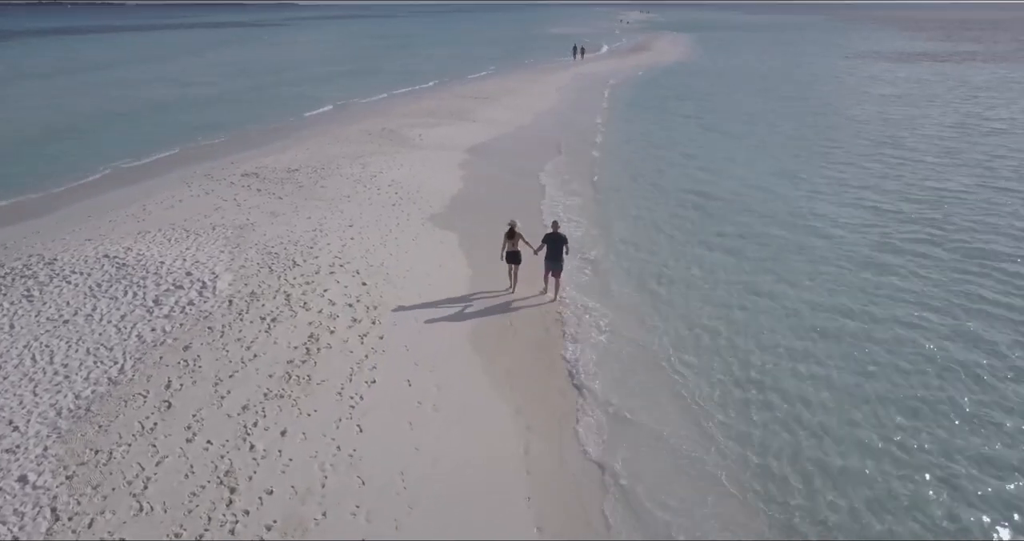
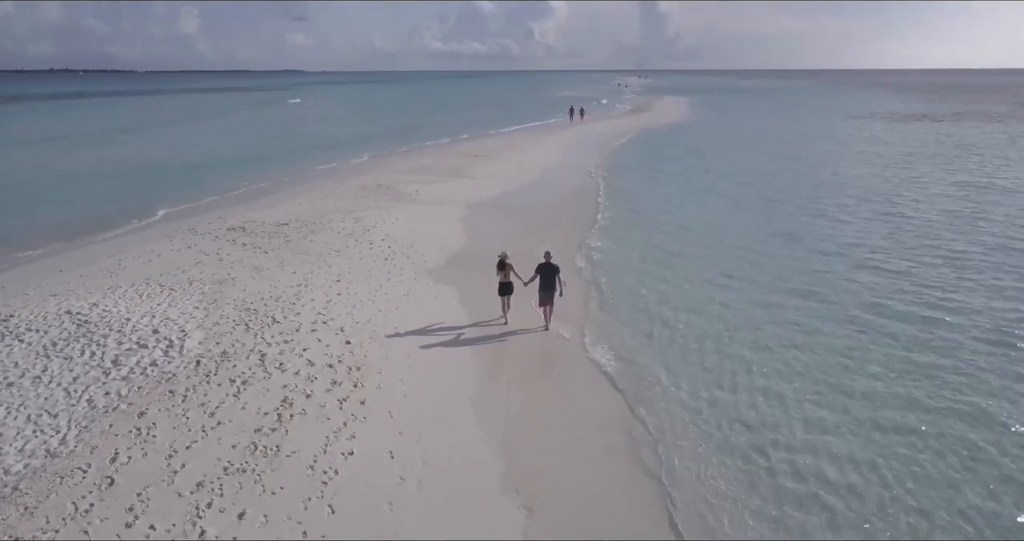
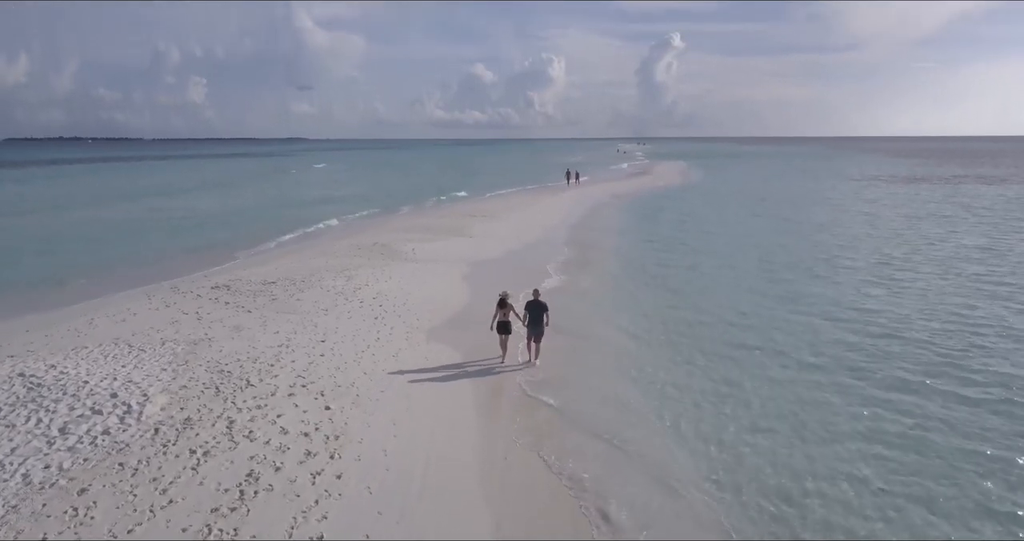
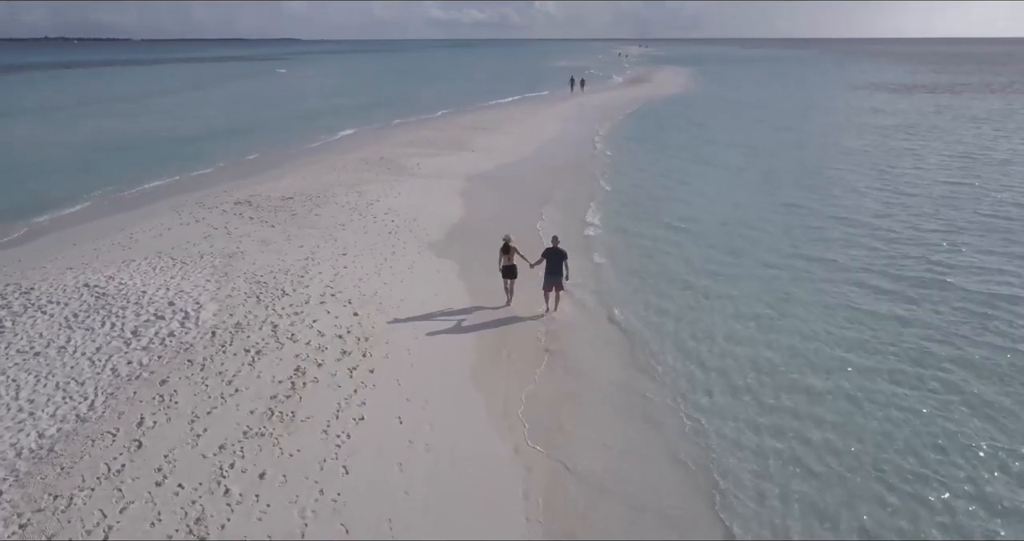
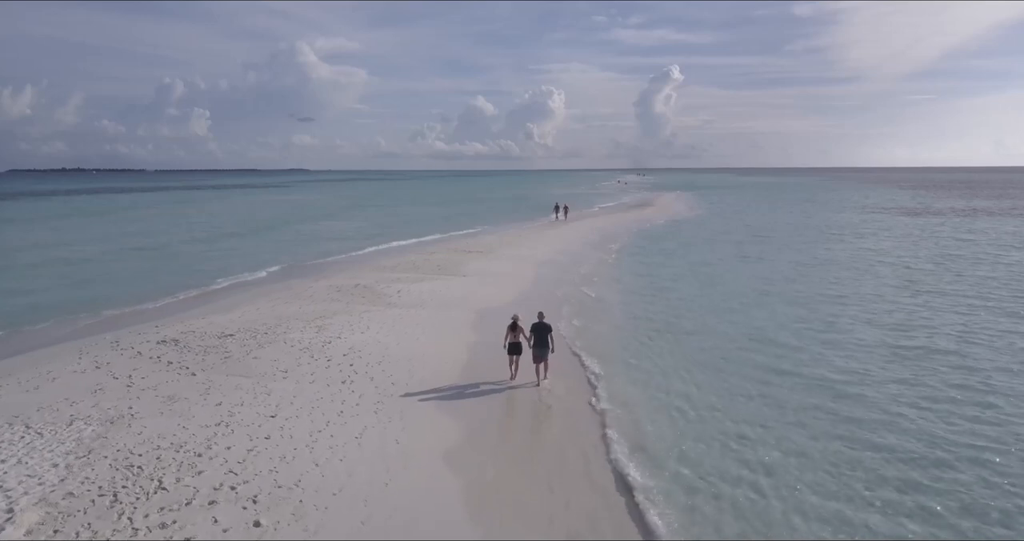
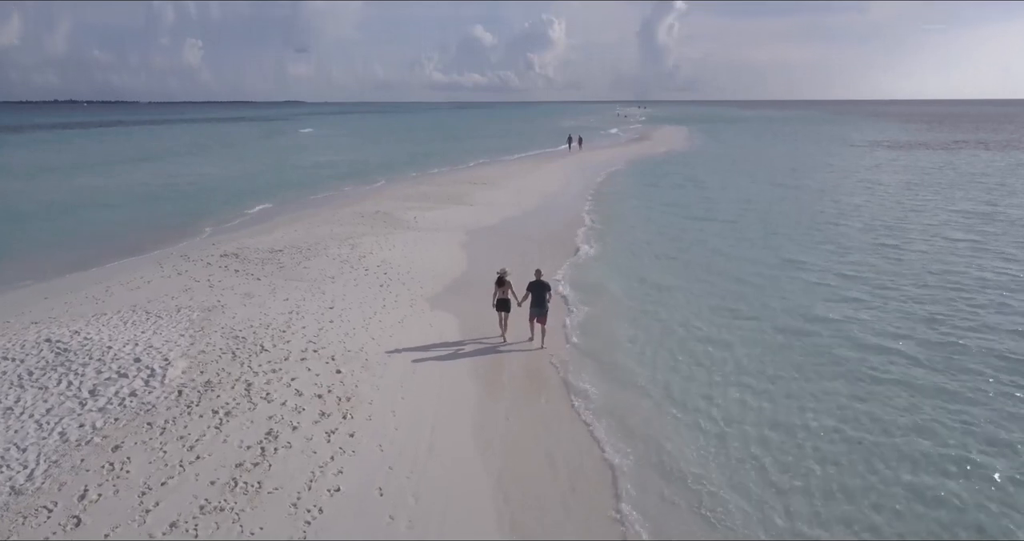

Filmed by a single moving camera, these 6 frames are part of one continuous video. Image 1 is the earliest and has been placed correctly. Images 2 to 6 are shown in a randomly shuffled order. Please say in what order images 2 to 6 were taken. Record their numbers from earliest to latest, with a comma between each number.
4, 2, 6, 3, 5
